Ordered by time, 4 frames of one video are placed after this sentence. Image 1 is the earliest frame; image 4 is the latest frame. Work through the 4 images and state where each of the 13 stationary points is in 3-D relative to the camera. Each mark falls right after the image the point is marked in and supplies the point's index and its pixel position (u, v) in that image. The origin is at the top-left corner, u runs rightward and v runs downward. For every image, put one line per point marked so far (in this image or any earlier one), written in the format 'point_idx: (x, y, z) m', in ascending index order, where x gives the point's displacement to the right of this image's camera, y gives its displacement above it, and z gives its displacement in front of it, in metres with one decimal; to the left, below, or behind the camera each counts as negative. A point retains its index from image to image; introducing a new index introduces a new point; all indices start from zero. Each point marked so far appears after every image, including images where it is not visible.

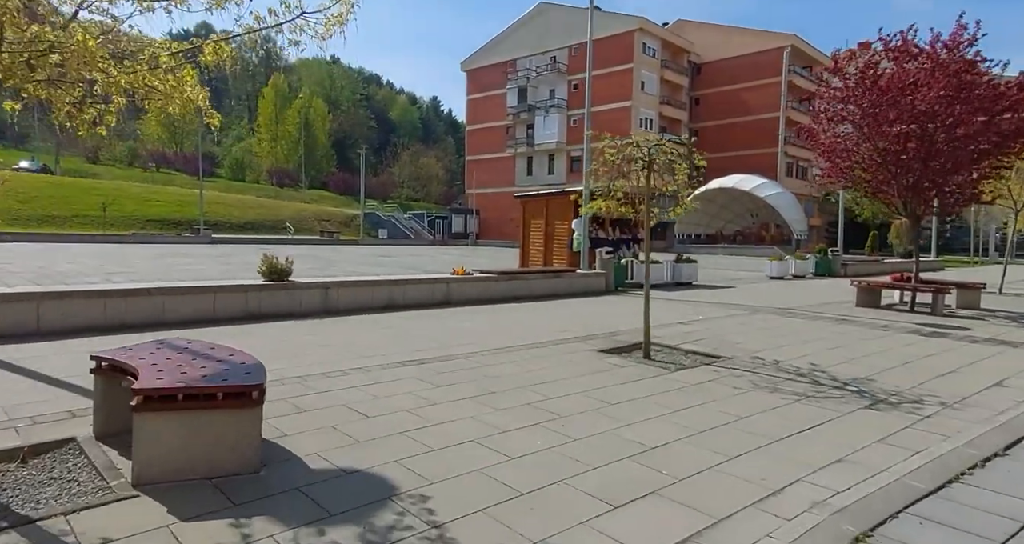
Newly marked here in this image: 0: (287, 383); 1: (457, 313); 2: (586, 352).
0: (-1.9, -0.9, +5.9) m
1: (-0.8, -0.7, +11.3) m
2: (+0.8, -0.9, +7.9) m
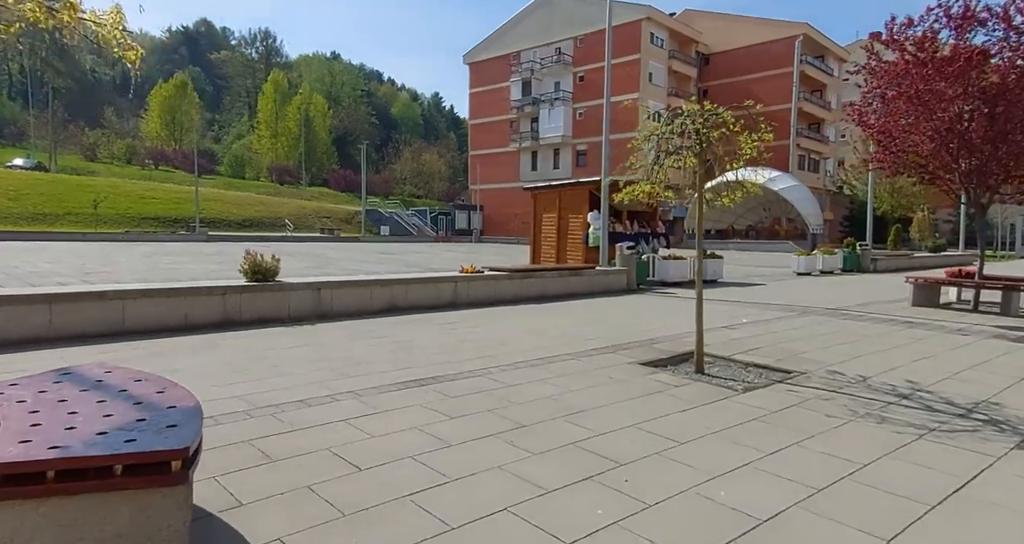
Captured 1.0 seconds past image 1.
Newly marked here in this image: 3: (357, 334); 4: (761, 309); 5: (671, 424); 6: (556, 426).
0: (-1.6, -0.9, +4.6) m
1: (-0.6, -0.6, +9.9) m
2: (+1.1, -0.9, +6.6) m
3: (-1.8, -0.7, +8.2) m
4: (+4.0, -0.6, +11.5) m
5: (+1.0, -1.0, +4.7) m
6: (+0.3, -1.0, +4.6) m
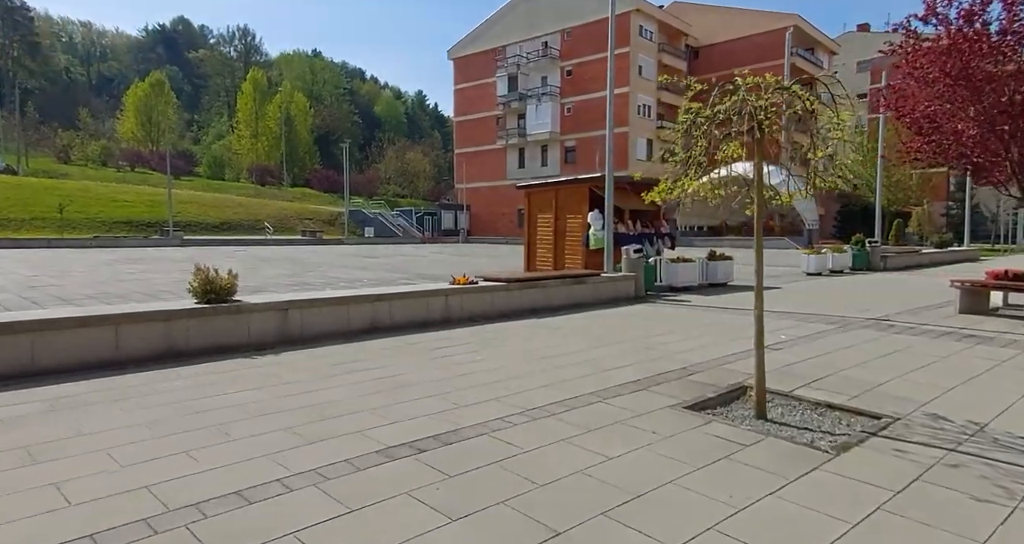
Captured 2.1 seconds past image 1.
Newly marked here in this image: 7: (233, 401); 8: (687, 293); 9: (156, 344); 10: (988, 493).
0: (-1.5, -1.1, +3.1) m
1: (-0.6, -0.8, +8.5) m
2: (+1.1, -1.0, +5.2) m
3: (-1.7, -0.9, +6.7) m
4: (+4.0, -0.7, +10.1) m
5: (+1.2, -1.1, +3.3) m
6: (+0.4, -1.1, +3.1) m
7: (-2.1, -1.0, +5.2) m
8: (+3.7, -0.4, +15.1) m
9: (-3.4, -0.7, +6.7) m
10: (+2.4, -1.1, +3.6) m
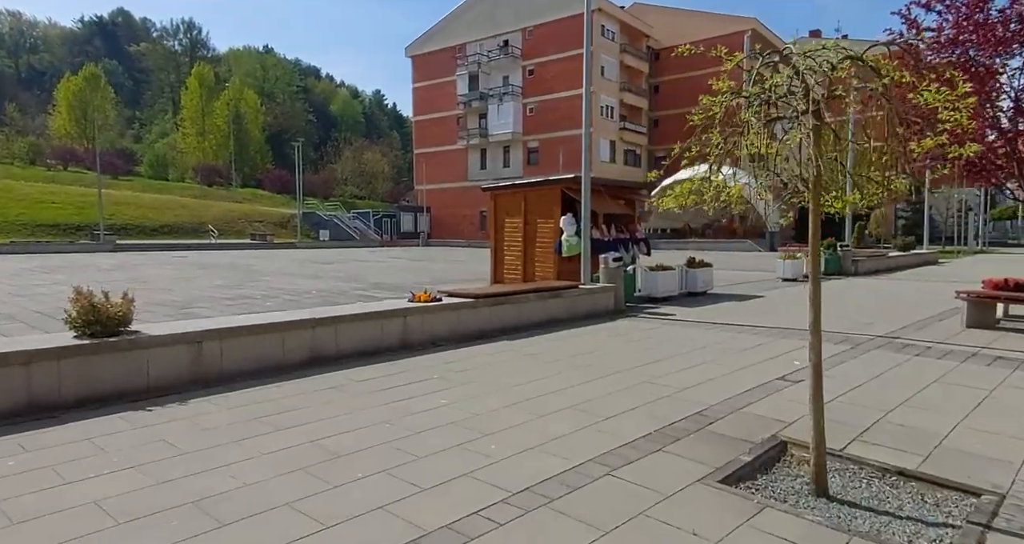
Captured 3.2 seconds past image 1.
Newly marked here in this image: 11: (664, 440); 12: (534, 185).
0: (-1.5, -1.3, +1.6) m
1: (-0.9, -1.0, +7.1) m
2: (+1.0, -1.2, +3.8) m
3: (-1.9, -1.1, +5.2) m
4: (+3.6, -0.9, +8.9) m
5: (+1.2, -1.3, +1.9) m
6: (+0.4, -1.3, +1.8) m
7: (-2.2, -1.2, +3.7) m
8: (+3.1, -0.6, +13.9) m
9: (-3.6, -0.9, +5.1) m
10: (+2.4, -1.3, +2.3) m
11: (+1.0, -1.1, +4.8) m
12: (+0.5, +1.7, +14.1) m
